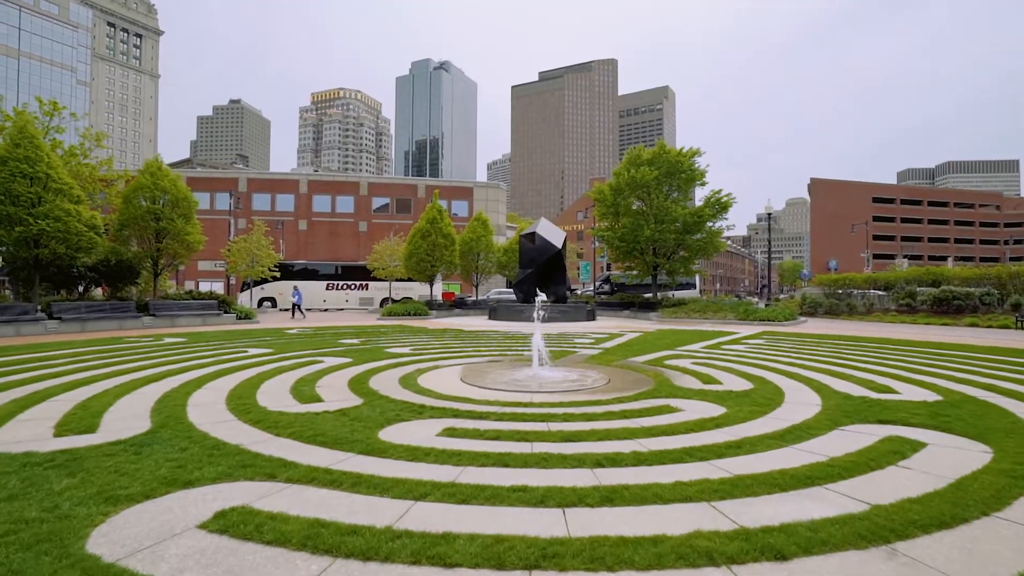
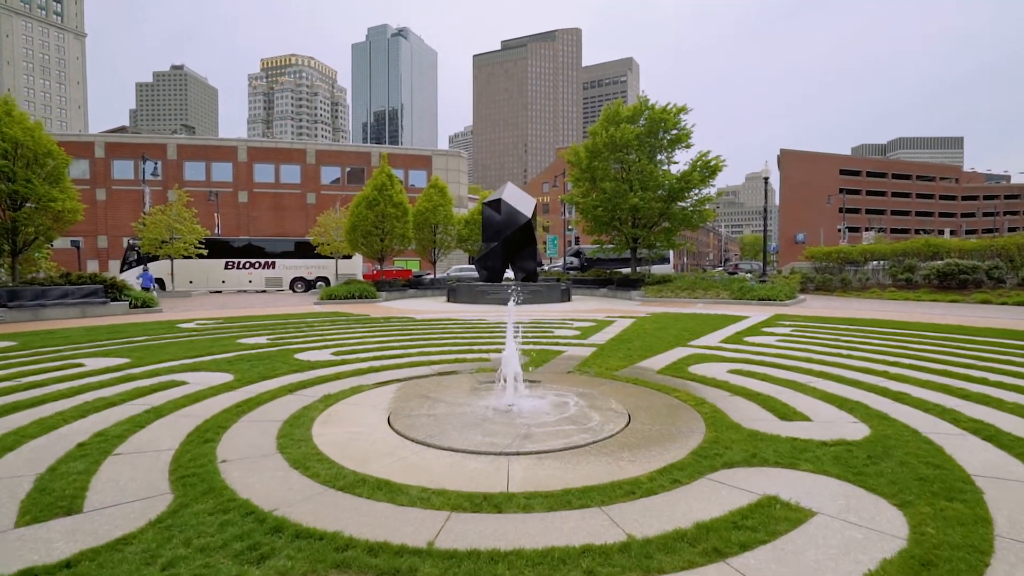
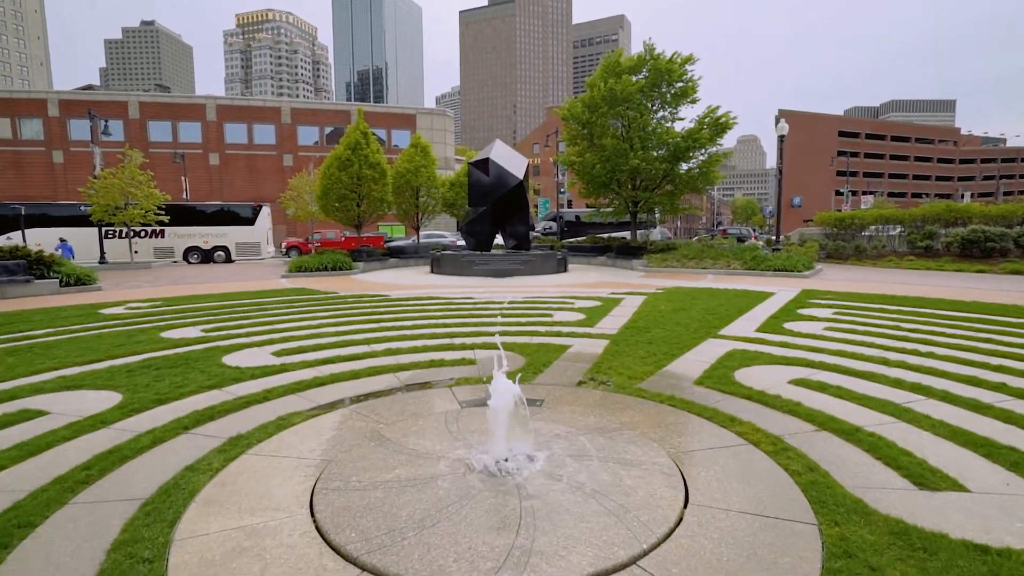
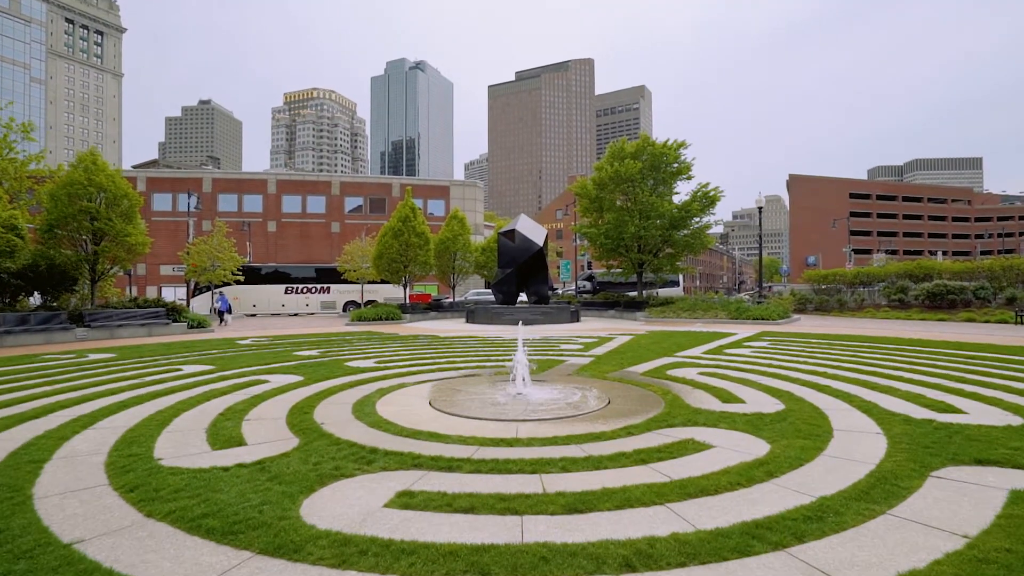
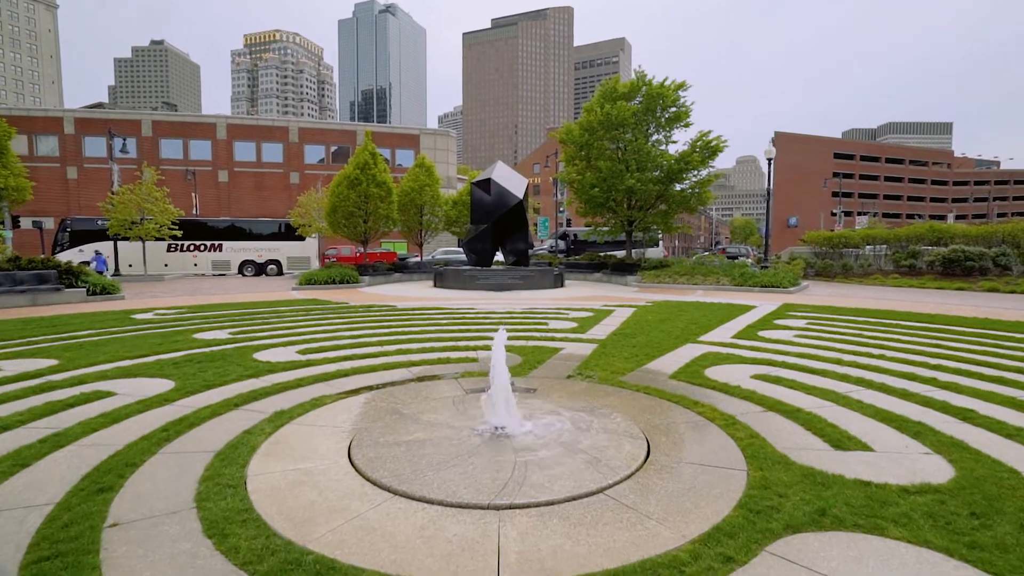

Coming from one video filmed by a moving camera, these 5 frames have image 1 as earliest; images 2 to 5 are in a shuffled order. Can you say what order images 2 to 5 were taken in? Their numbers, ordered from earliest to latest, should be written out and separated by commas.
4, 2, 5, 3
